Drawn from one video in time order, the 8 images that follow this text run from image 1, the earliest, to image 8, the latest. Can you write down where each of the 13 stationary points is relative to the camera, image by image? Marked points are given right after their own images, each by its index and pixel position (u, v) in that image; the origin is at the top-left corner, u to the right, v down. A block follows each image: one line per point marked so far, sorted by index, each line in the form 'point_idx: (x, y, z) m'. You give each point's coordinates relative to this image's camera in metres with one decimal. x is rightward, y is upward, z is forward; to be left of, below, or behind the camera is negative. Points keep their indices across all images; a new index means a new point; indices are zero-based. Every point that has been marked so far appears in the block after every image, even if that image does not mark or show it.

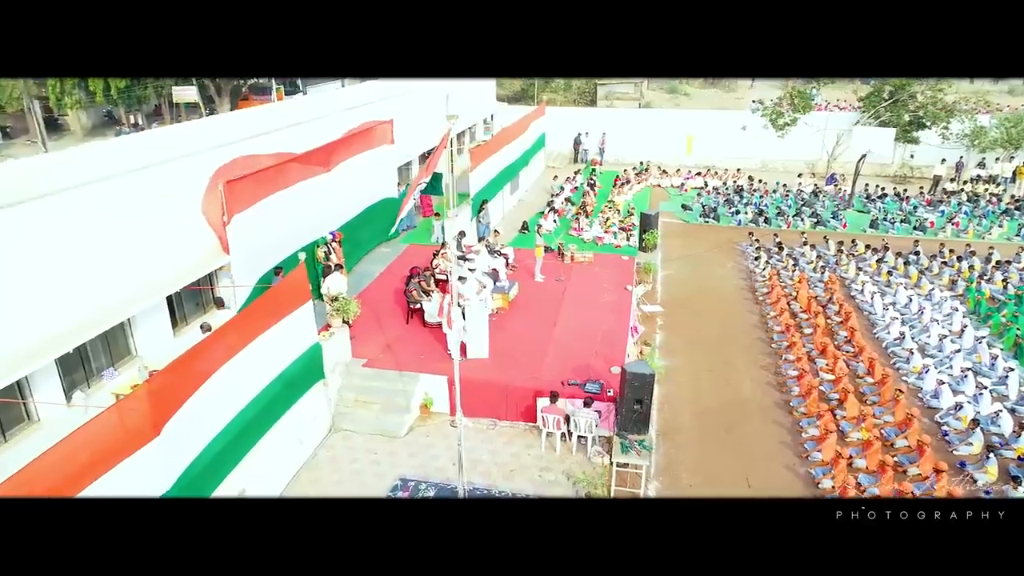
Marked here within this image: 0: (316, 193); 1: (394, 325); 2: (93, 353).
0: (-3.4, +1.7, +12.6) m
1: (-1.9, -0.6, +11.6) m
2: (-4.8, -0.7, +8.4) m
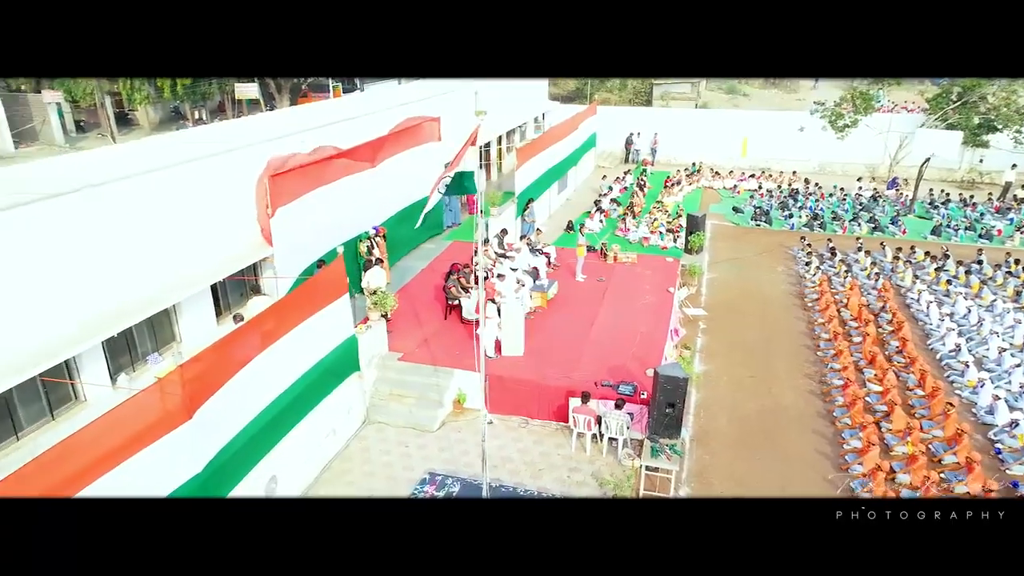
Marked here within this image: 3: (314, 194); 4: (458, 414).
0: (-2.7, +1.8, +12.8) m
1: (-1.3, -0.5, +11.7) m
2: (-4.5, -0.6, +8.7) m
3: (-3.1, +1.5, +11.5) m
4: (-0.8, -1.8, +10.3) m
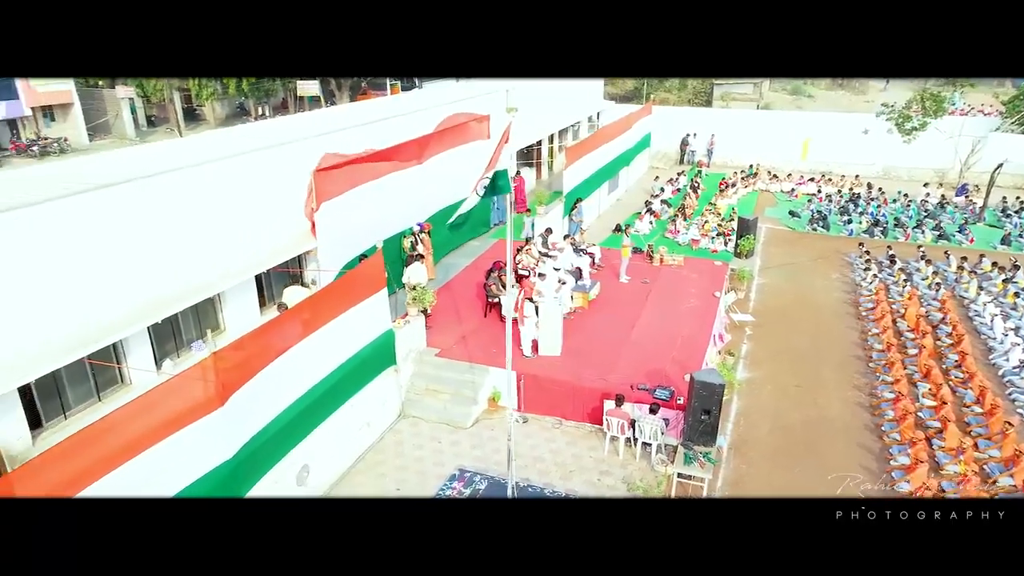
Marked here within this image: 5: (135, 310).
0: (-1.9, +1.8, +12.9) m
1: (-0.6, -0.5, +11.7) m
2: (-4.1, -0.4, +9.0) m
3: (-2.4, +1.6, +11.7) m
4: (-0.3, -1.7, +10.2) m
5: (-4.3, -0.3, +8.0) m
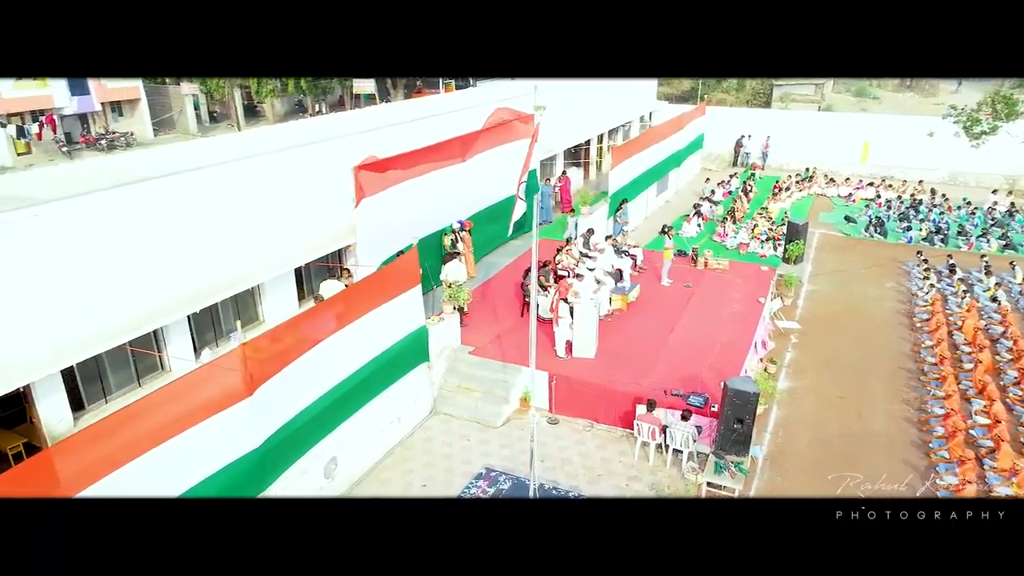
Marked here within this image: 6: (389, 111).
0: (-1.1, +1.9, +13.0) m
1: (-0.1, -0.5, +11.7) m
2: (-3.7, -0.3, +9.2) m
3: (-1.8, +1.6, +11.8) m
4: (+0.2, -1.7, +10.2) m
5: (-4.0, -0.2, +8.3) m
6: (-2.1, +3.1, +12.8) m
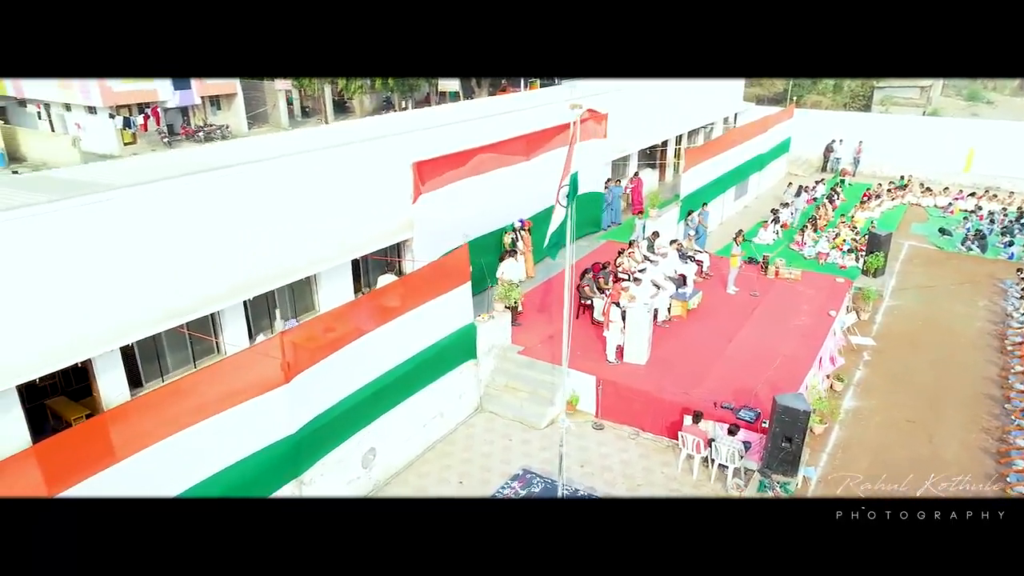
0: (0.0, +1.9, +12.9) m
1: (+0.8, -0.5, +11.6) m
2: (-3.1, -0.2, +9.5) m
3: (-0.8, +1.7, +11.8) m
4: (+0.8, -1.8, +10.1) m
5: (-3.5, 0.0, +8.6) m
6: (-1.0, +3.1, +12.9) m
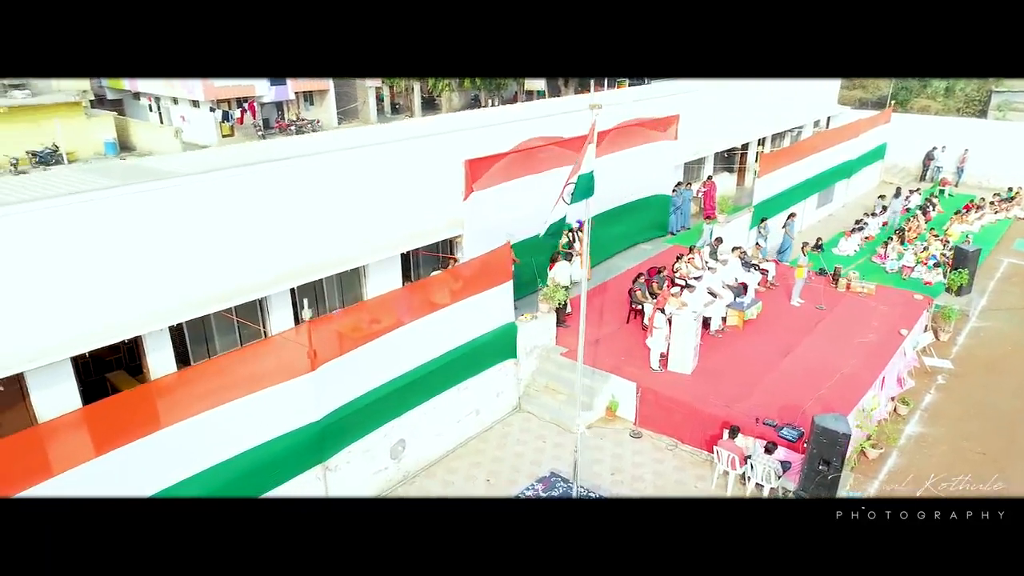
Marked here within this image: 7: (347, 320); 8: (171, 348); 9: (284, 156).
0: (+1.1, +1.9, +12.8) m
1: (+1.6, -0.5, +11.4) m
2: (-2.5, -0.1, +9.8) m
3: (+0.1, +1.7, +11.8) m
4: (+1.3, -1.8, +9.9) m
5: (-3.0, +0.1, +9.0) m
6: (+0.1, +3.2, +12.9) m
7: (-1.8, -0.4, +7.6) m
8: (-3.9, -0.7, +8.3) m
9: (-2.9, +1.7, +9.4) m
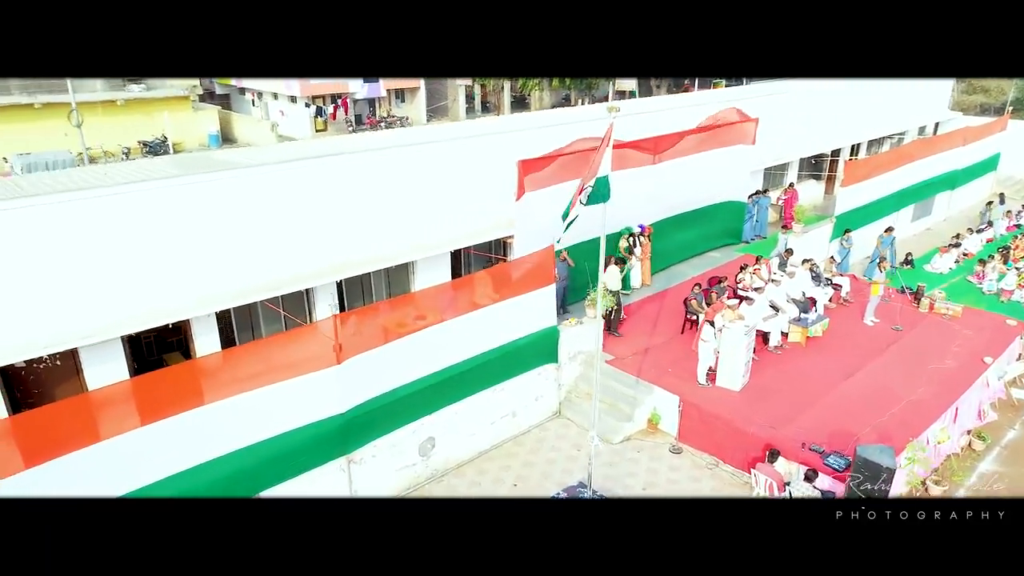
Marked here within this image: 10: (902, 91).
0: (+2.1, +1.8, +12.5) m
1: (+2.3, -0.7, +11.0) m
2: (-1.9, 0.0, +10.0) m
3: (+1.0, +1.7, +11.6) m
4: (+1.8, -1.9, +9.6) m
5: (-2.5, +0.2, +9.2) m
6: (+1.3, +3.1, +12.6) m
7: (-1.5, -0.3, +7.7) m
8: (-3.5, -0.5, +8.6) m
9: (-2.3, +1.8, +9.7) m
10: (+10.0, +5.1, +19.0) m
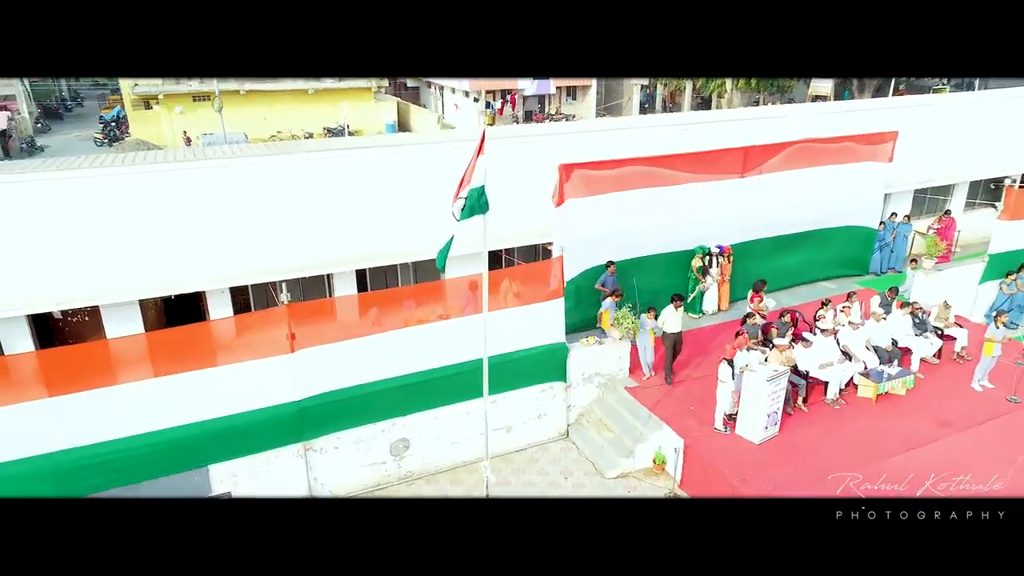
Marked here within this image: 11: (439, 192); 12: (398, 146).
0: (+3.2, +1.4, +11.2) m
1: (+2.7, -1.0, +9.8) m
2: (-1.5, +0.1, +10.1) m
3: (+1.9, +1.4, +10.7) m
4: (+1.7, -2.2, +8.6) m
5: (-2.3, +0.4, +9.5) m
6: (+2.6, +2.8, +11.6) m
7: (-1.9, -0.2, +7.8) m
8: (-3.5, -0.3, +9.2) m
9: (-1.8, +1.9, +9.8) m
10: (+12.9, +3.8, +15.2) m
11: (-1.0, +1.3, +9.9) m
12: (-1.5, +1.9, +9.6) m
